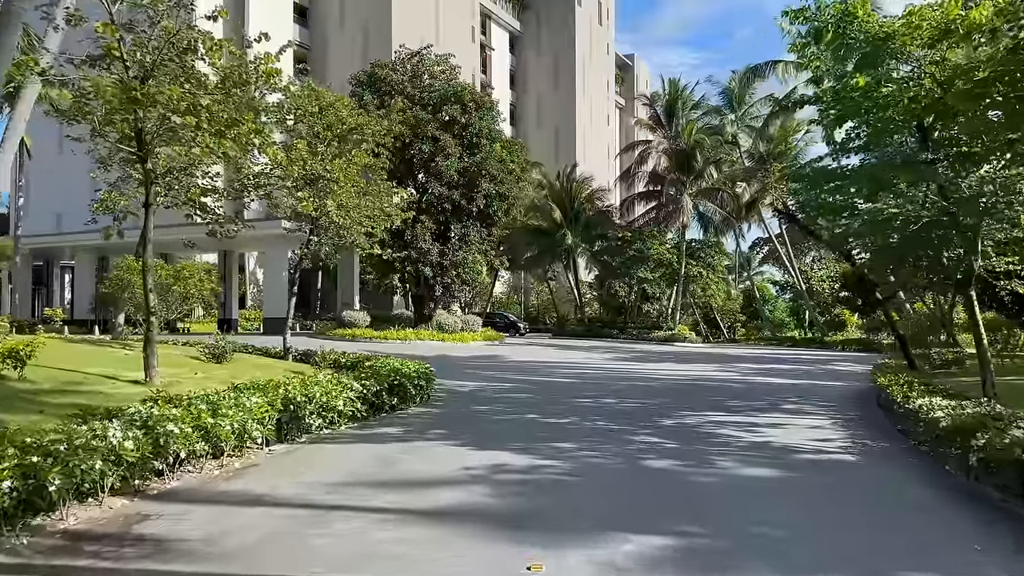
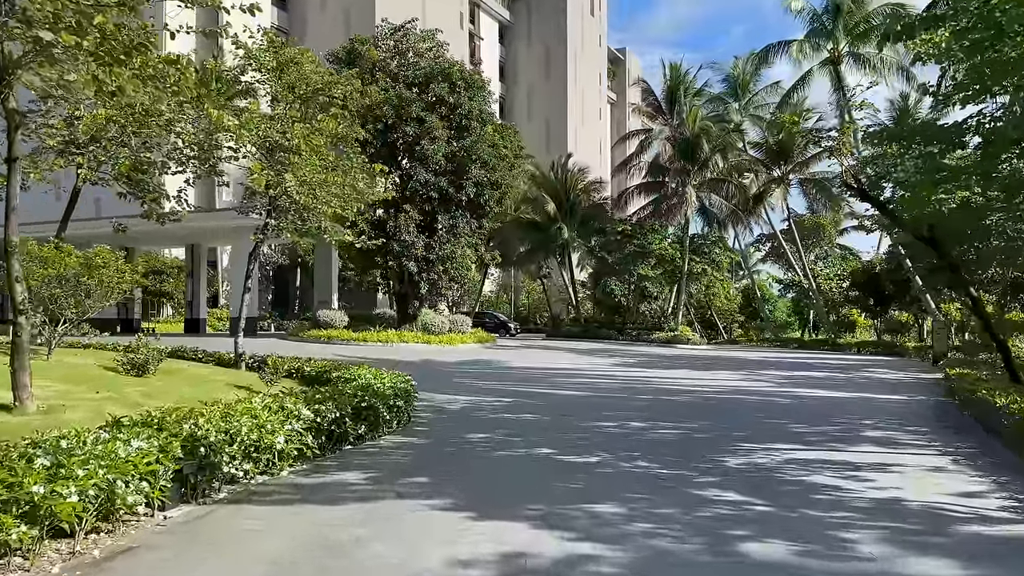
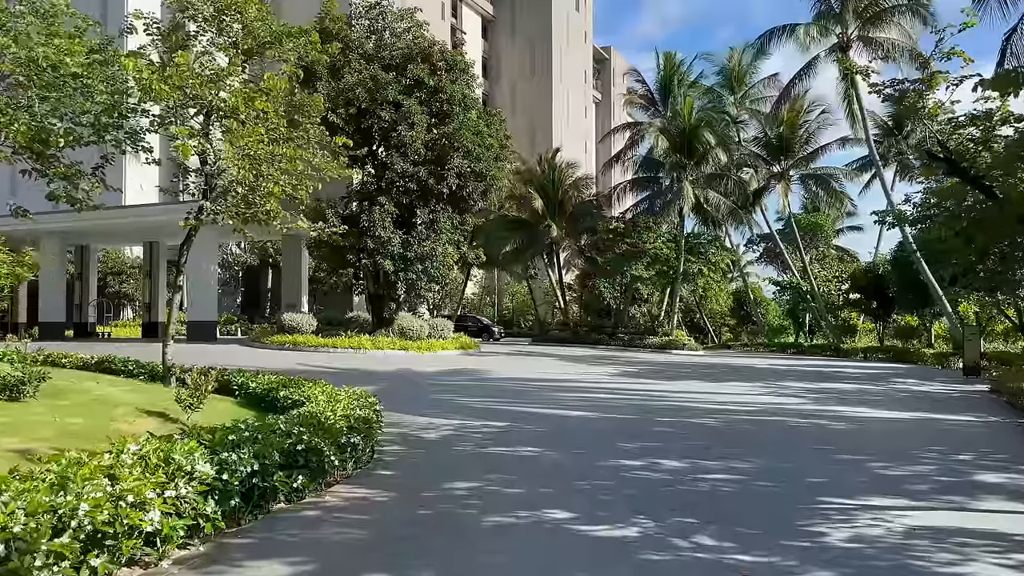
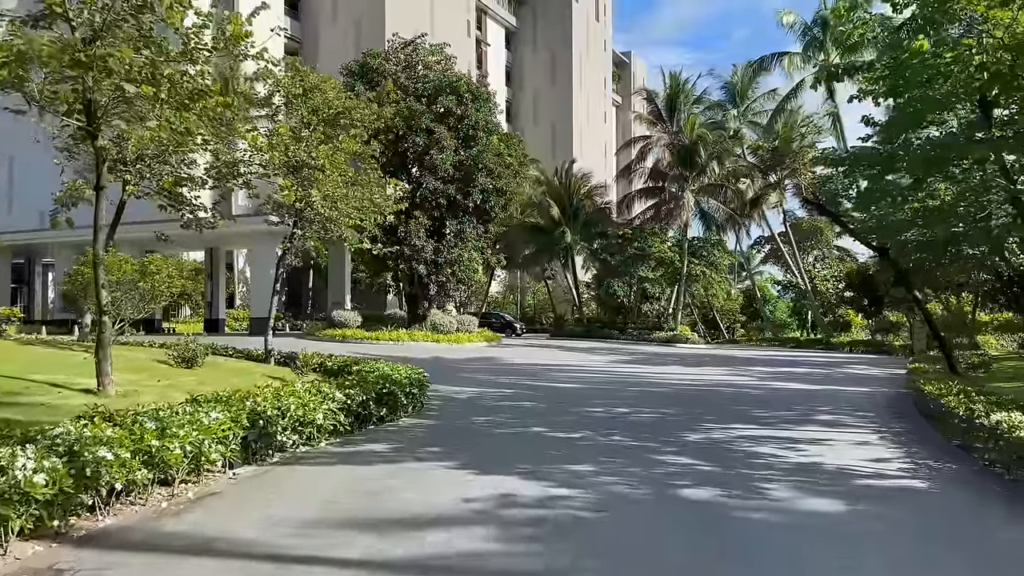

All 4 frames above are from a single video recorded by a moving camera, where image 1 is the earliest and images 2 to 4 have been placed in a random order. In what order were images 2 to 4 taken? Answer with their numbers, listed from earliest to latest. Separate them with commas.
4, 2, 3
